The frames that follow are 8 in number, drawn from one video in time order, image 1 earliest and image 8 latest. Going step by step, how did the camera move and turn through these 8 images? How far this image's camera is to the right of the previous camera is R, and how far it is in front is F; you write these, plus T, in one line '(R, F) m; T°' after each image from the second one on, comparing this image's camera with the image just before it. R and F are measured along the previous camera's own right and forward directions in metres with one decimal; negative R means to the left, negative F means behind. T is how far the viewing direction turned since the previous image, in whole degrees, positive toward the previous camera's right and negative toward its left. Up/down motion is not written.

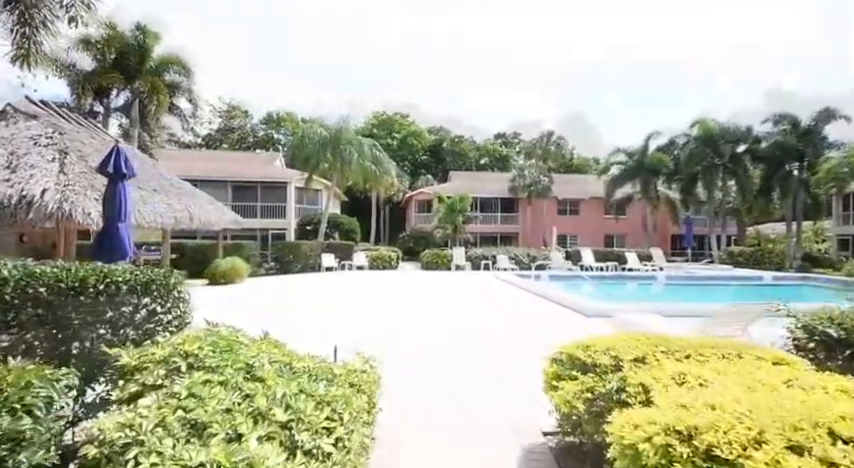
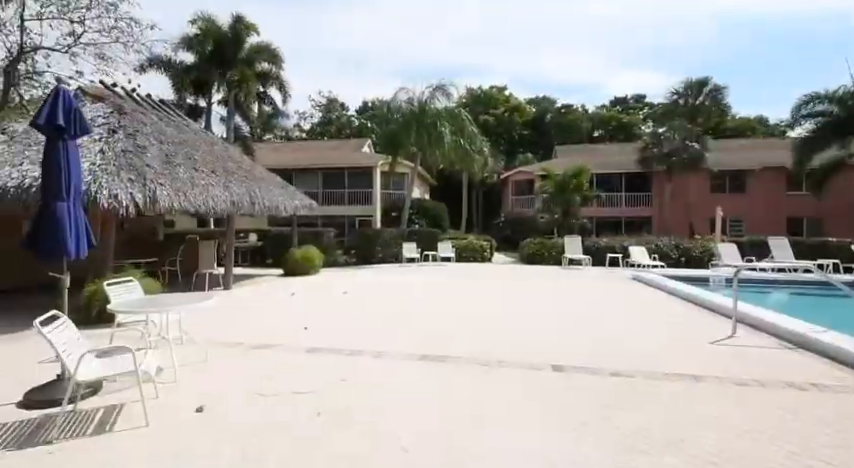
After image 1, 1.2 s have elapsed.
(+0.4, +1.1) m; -12°
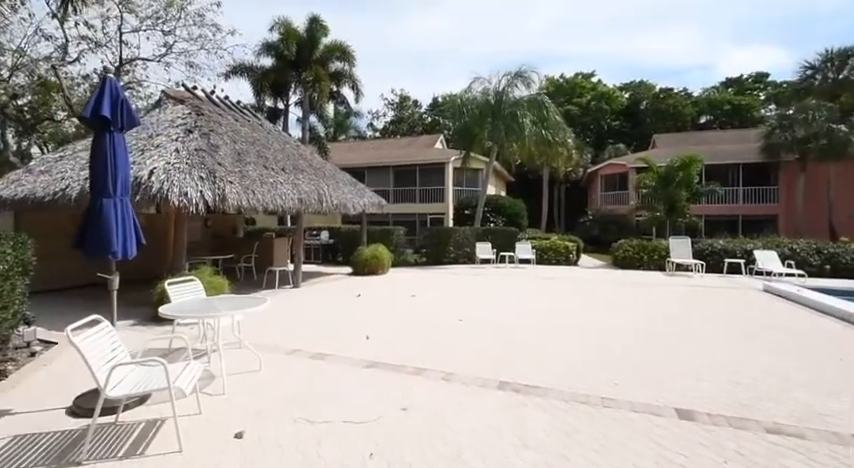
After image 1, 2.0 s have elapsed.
(0.0, +0.7) m; -8°
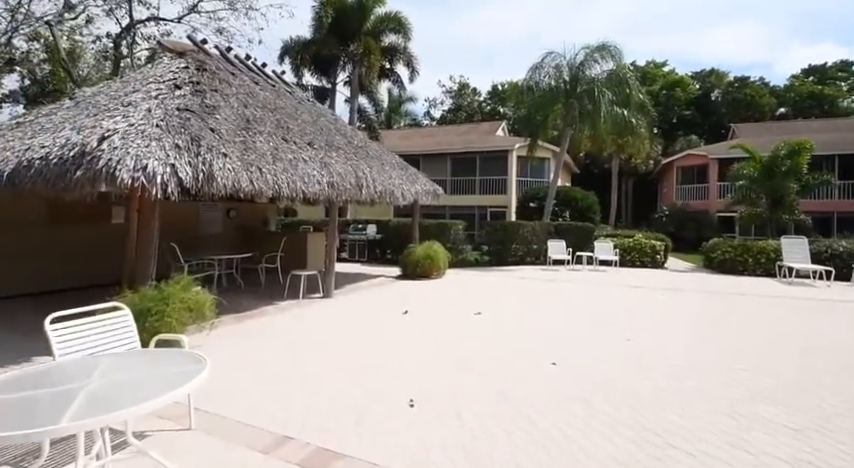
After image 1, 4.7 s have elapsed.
(-0.3, +2.8) m; -7°
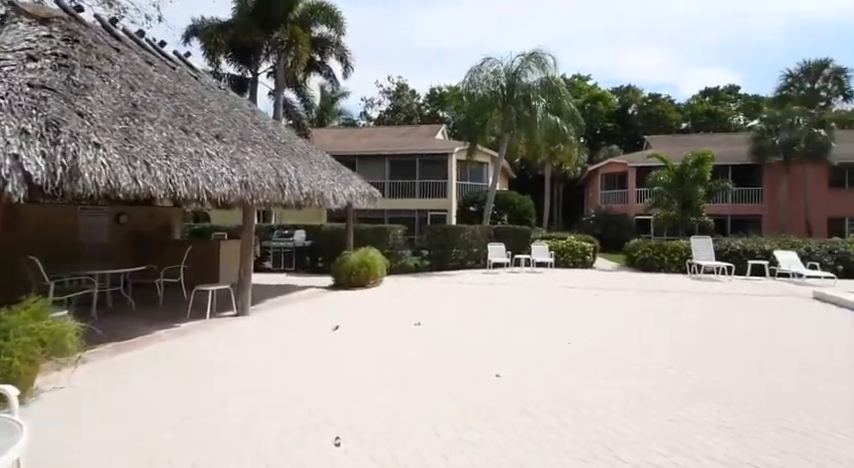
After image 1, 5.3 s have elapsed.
(+0.2, +0.9) m; +7°
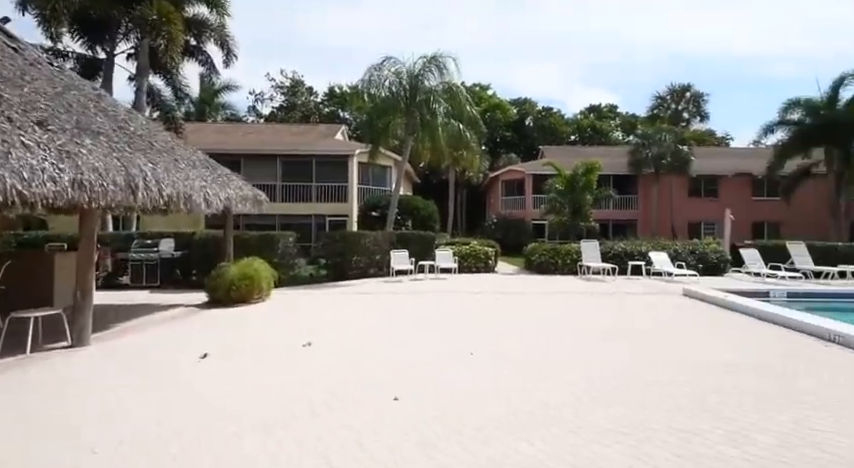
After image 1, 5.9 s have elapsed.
(+0.3, +0.9) m; +11°
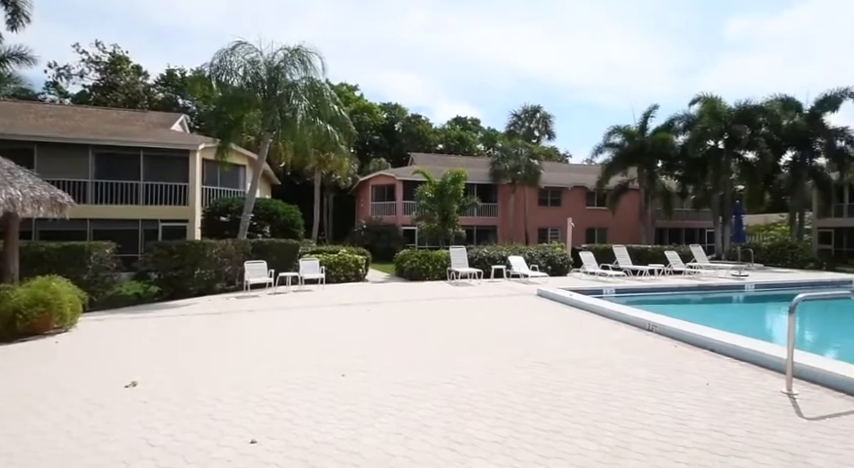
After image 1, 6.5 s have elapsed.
(+0.2, +1.0) m; +15°
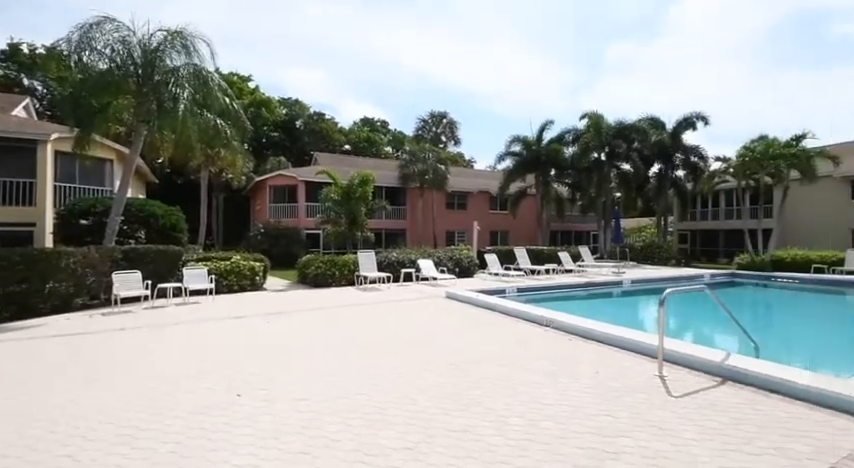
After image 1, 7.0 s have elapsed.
(+0.1, +0.6) m; +11°
